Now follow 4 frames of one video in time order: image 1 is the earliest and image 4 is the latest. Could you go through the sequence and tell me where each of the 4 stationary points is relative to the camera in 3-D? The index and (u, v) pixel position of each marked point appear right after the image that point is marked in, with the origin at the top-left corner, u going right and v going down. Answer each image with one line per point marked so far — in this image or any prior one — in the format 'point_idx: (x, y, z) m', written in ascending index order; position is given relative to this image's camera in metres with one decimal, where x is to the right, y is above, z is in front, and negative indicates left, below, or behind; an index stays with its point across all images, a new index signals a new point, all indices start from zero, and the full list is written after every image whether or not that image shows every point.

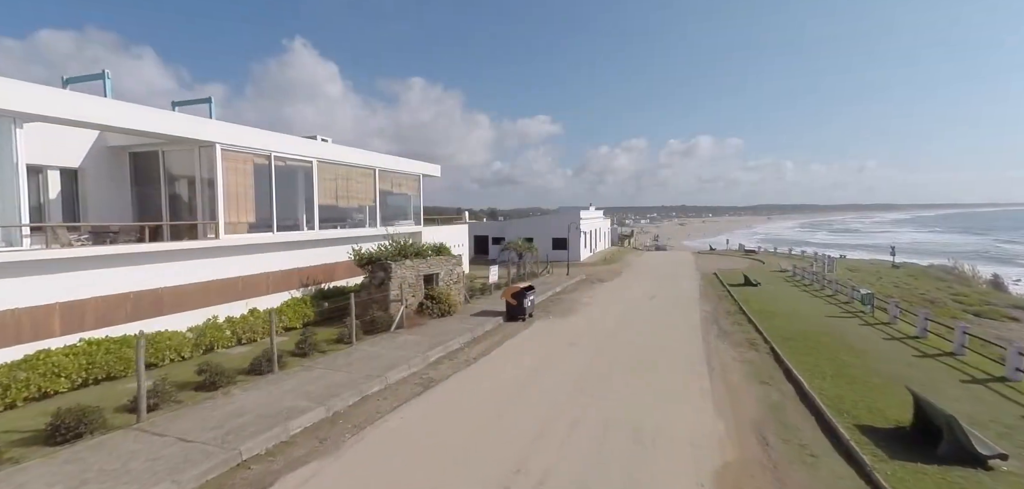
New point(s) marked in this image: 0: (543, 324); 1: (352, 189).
0: (+1.1, -2.8, +16.9) m
1: (-6.1, +2.1, +18.1) m
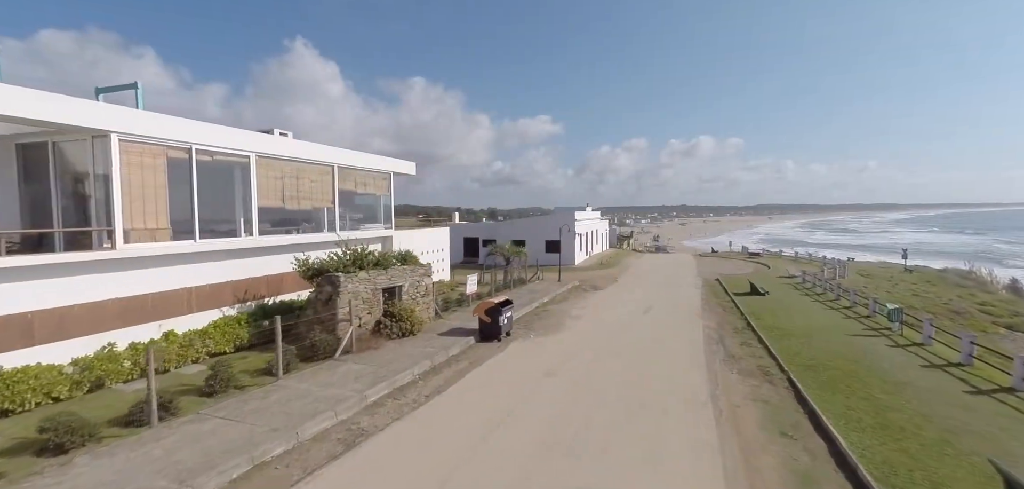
0: (+0.2, -3.1, +14.6) m
1: (-6.9, +1.9, +15.8) m
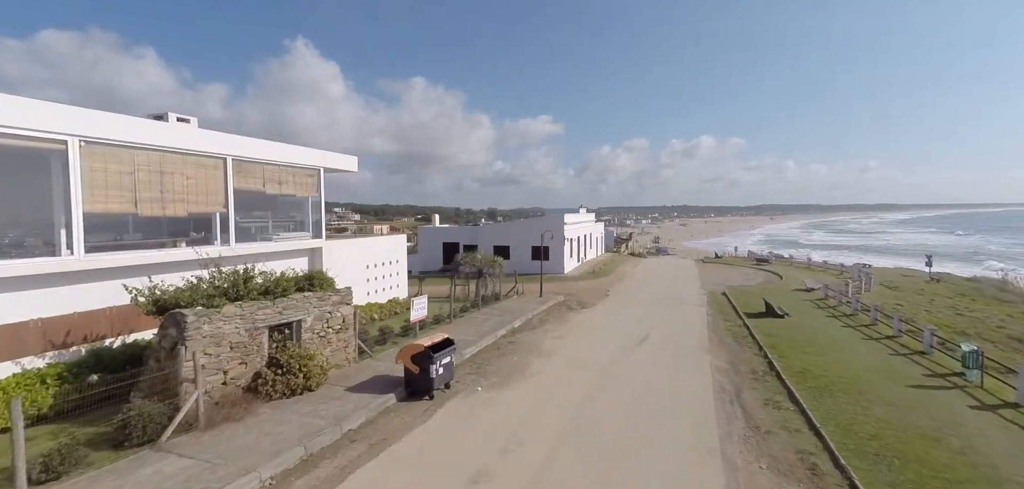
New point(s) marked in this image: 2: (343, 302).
0: (-1.1, -3.5, +10.5) m
1: (-8.2, +1.4, +11.8) m
2: (-4.3, -1.4, +12.2) m
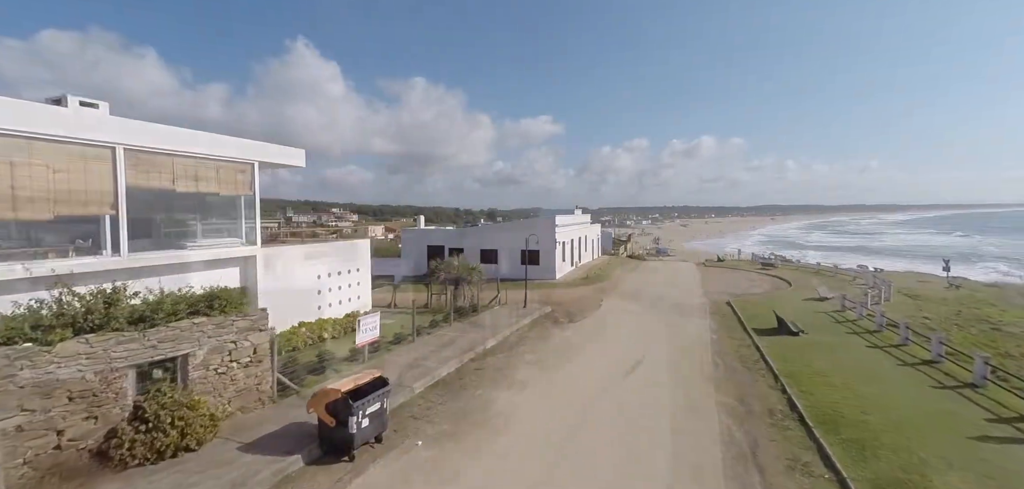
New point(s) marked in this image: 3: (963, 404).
0: (-2.1, -3.7, +8.0) m
1: (-9.2, +1.2, +9.3) m
2: (-5.2, -1.7, +9.7) m
3: (+9.8, -3.5, +10.6) m
